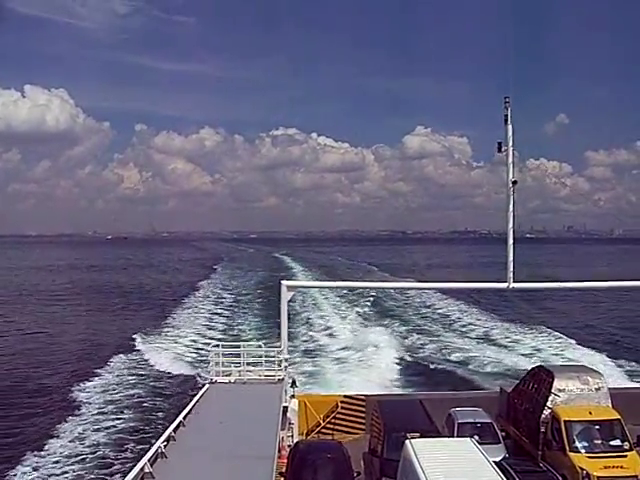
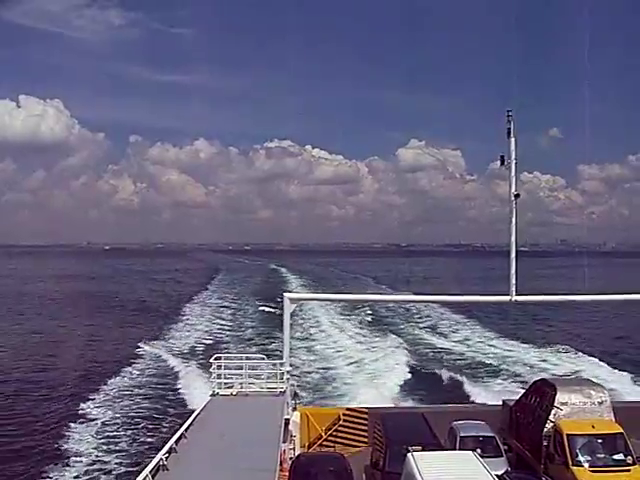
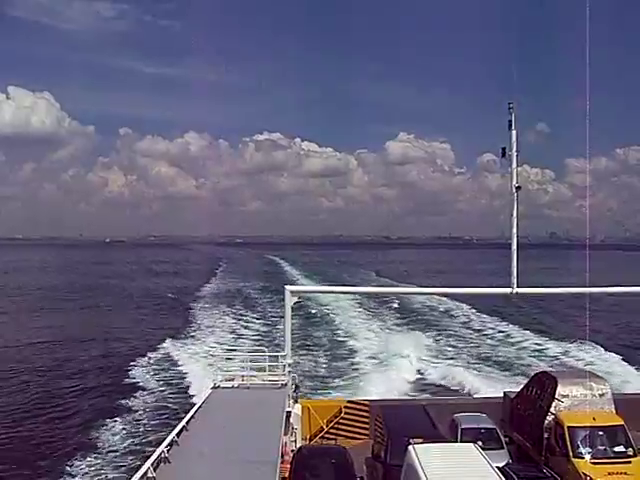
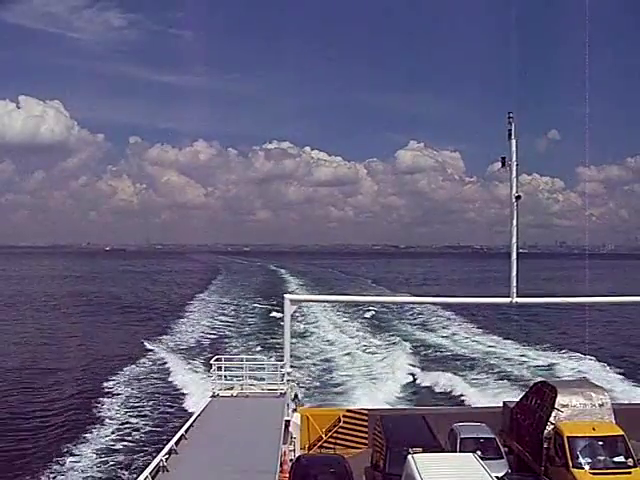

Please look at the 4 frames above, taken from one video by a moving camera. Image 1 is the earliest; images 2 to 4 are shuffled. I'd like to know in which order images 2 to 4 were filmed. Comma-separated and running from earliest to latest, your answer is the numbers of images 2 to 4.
2, 4, 3
